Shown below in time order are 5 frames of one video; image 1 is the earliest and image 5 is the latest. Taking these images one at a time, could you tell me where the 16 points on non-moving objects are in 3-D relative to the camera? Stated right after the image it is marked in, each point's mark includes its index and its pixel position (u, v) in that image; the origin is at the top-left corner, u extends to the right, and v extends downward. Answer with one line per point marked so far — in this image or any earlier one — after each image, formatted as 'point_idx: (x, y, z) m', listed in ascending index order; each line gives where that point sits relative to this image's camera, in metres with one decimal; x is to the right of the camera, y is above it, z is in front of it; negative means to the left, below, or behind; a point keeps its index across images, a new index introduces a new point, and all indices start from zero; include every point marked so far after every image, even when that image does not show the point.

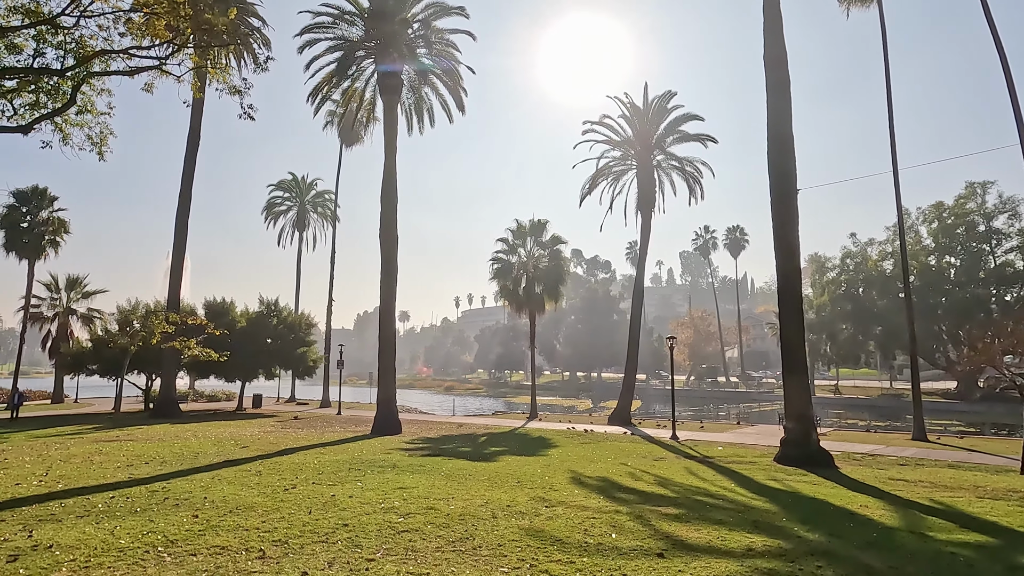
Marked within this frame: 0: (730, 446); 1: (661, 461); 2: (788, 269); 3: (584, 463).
0: (+6.8, -4.9, +19.8) m
1: (+3.6, -4.1, +15.2) m
2: (+6.9, +0.6, +16.1) m
3: (+1.6, -3.9, +14.1) m
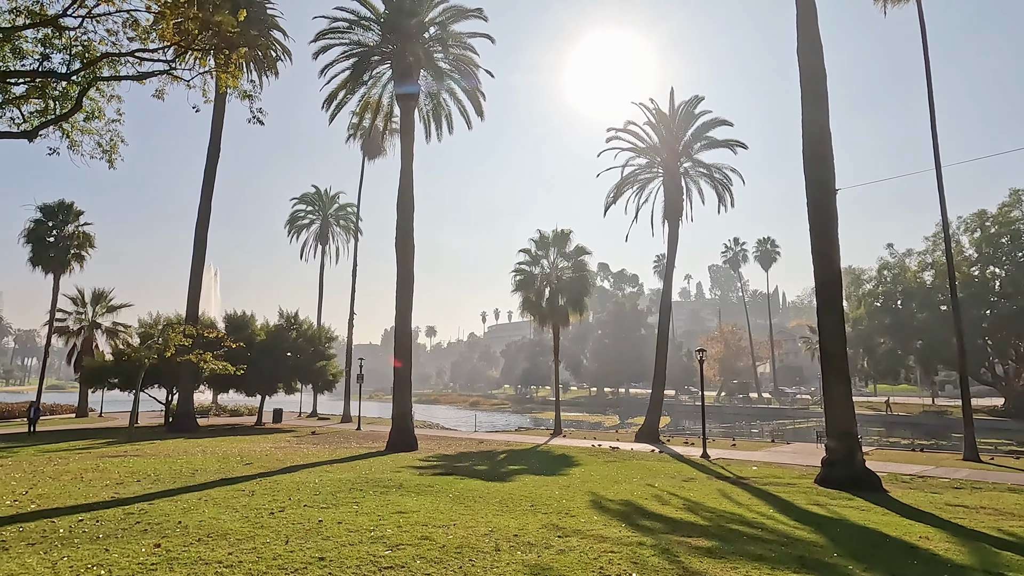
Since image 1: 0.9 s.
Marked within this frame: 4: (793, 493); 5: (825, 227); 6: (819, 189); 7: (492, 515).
0: (+7.4, -5.2, +18.5) m
1: (+4.0, -4.3, +14.0) m
2: (+7.3, +0.4, +14.9) m
3: (+2.0, -4.0, +13.0) m
4: (+5.7, -4.1, +12.8) m
5: (+7.4, +1.5, +15.1) m
6: (+7.3, +2.4, +15.2) m
7: (-0.3, -3.0, +8.4) m
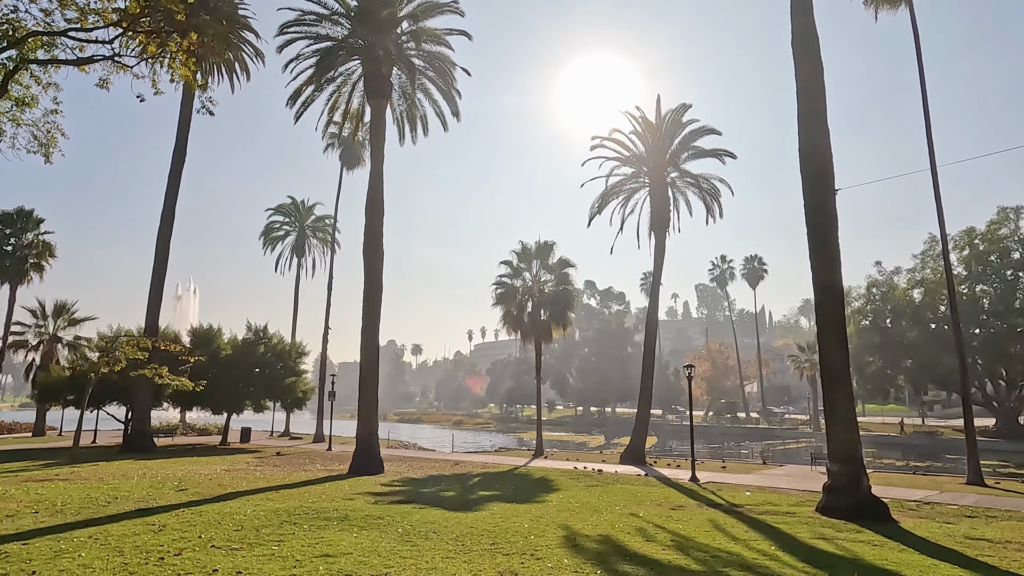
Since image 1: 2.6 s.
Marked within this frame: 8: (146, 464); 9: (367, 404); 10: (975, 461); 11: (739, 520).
0: (+6.6, -5.5, +17.1) m
1: (+3.4, -4.4, +12.6) m
2: (+6.7, +0.2, +13.7) m
3: (+1.3, -4.1, +11.6) m
4: (+5.1, -4.2, +11.4) m
5: (+6.8, +1.3, +13.9) m
6: (+6.7, +2.2, +14.1) m
7: (-0.8, -3.0, +7.0) m
8: (-10.8, -5.2, +18.8) m
9: (-4.3, -3.4, +19.0) m
10: (+14.6, -5.5, +20.0) m
11: (+4.1, -4.3, +11.7) m
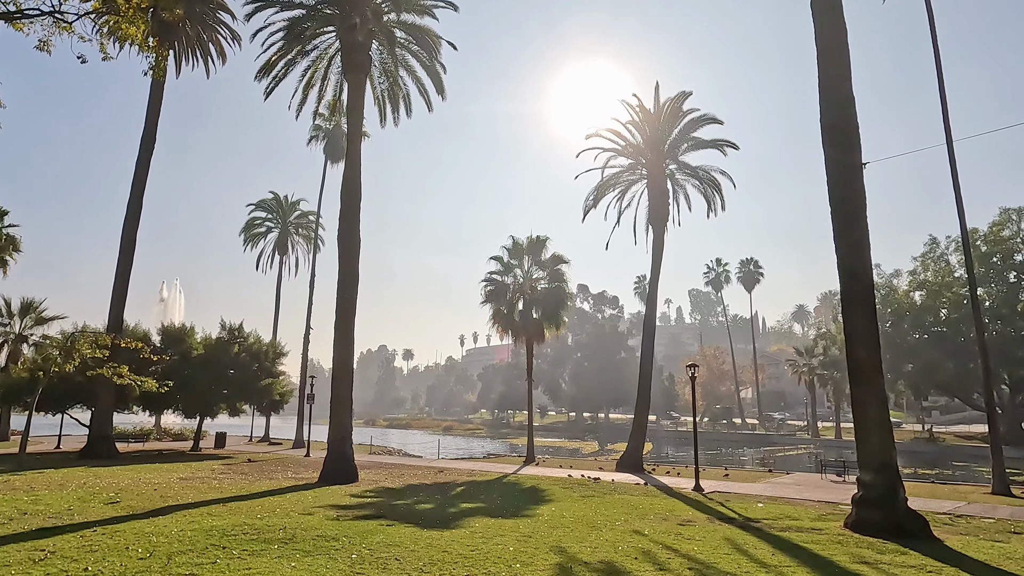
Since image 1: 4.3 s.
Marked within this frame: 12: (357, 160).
0: (+6.3, -5.2, +15.5) m
1: (+3.1, -4.1, +10.9) m
2: (+6.5, +0.5, +12.1) m
3: (+1.1, -3.8, +9.9) m
4: (+4.8, -3.9, +9.8) m
5: (+6.5, +1.6, +12.3) m
6: (+6.5, +2.5, +12.5) m
7: (-1.0, -2.6, +5.3) m
8: (-11.1, -4.9, +17.0) m
9: (-4.7, -3.2, +17.3) m
10: (+14.2, -5.3, +18.5) m
11: (+3.9, -3.9, +10.0) m
12: (-4.5, +3.7, +18.8) m
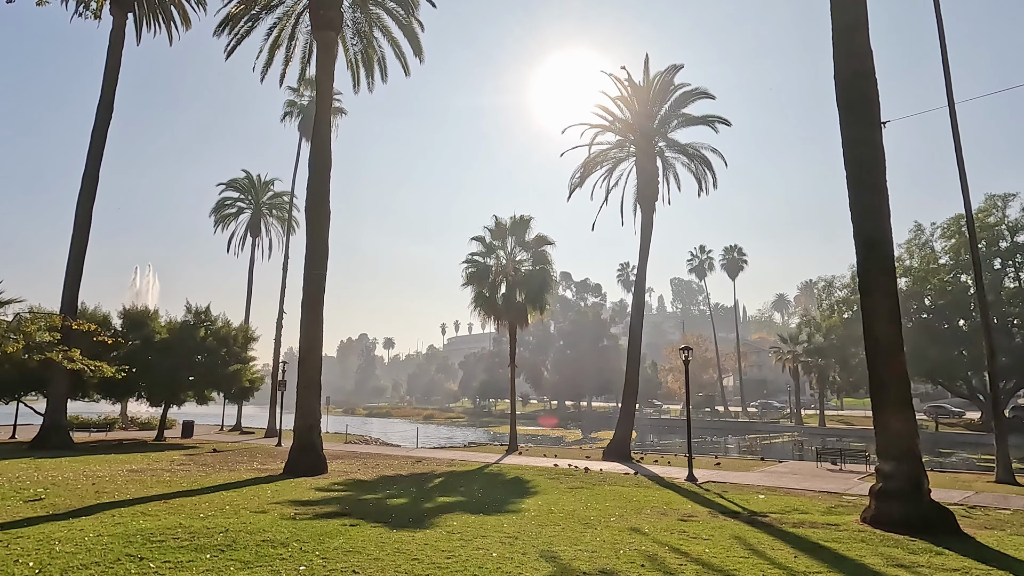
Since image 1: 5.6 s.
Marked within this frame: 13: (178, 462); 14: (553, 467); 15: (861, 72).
0: (+5.9, -4.7, +14.4) m
1: (+2.8, -3.6, +9.8) m
2: (+6.2, +1.0, +11.0) m
3: (+0.9, -3.3, +8.7) m
4: (+4.6, -3.5, +8.7) m
5: (+6.3, +2.1, +11.2) m
6: (+6.2, +3.0, +11.3) m
7: (-1.1, -2.2, +4.0) m
8: (-11.6, -4.3, +15.4) m
9: (-5.1, -2.6, +15.9) m
10: (+13.7, -4.7, +17.7) m
11: (+3.7, -3.5, +8.9) m
12: (-5.0, +4.4, +17.4) m
13: (-9.8, -5.1, +18.6) m
14: (+1.3, -5.6, +20.0) m
15: (+6.3, +3.9, +11.5) m
